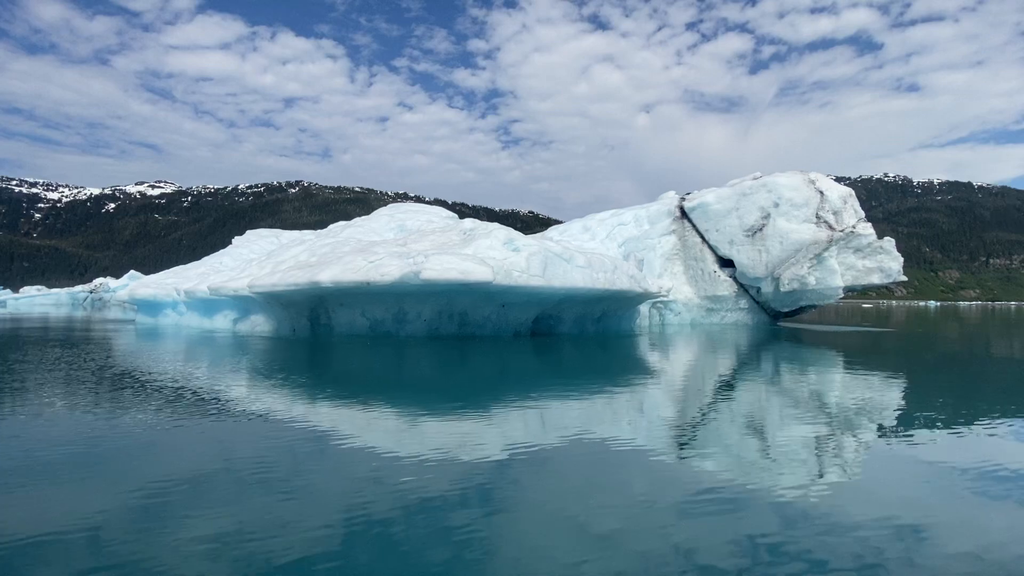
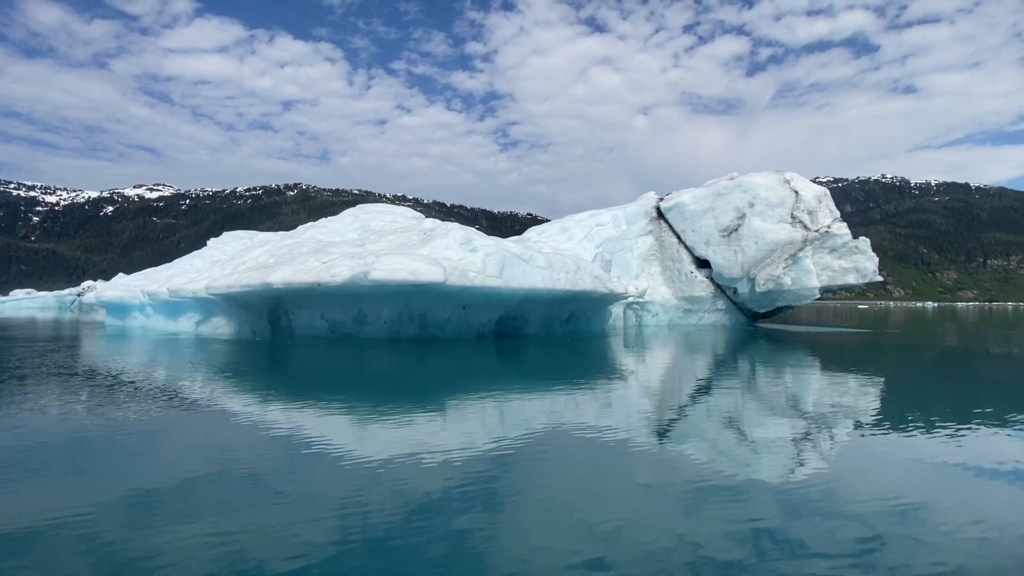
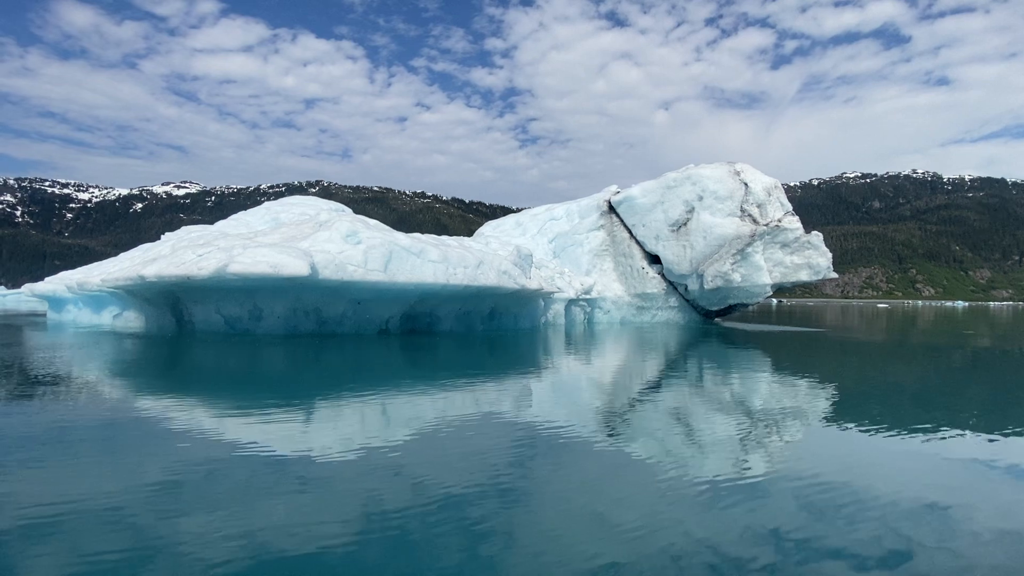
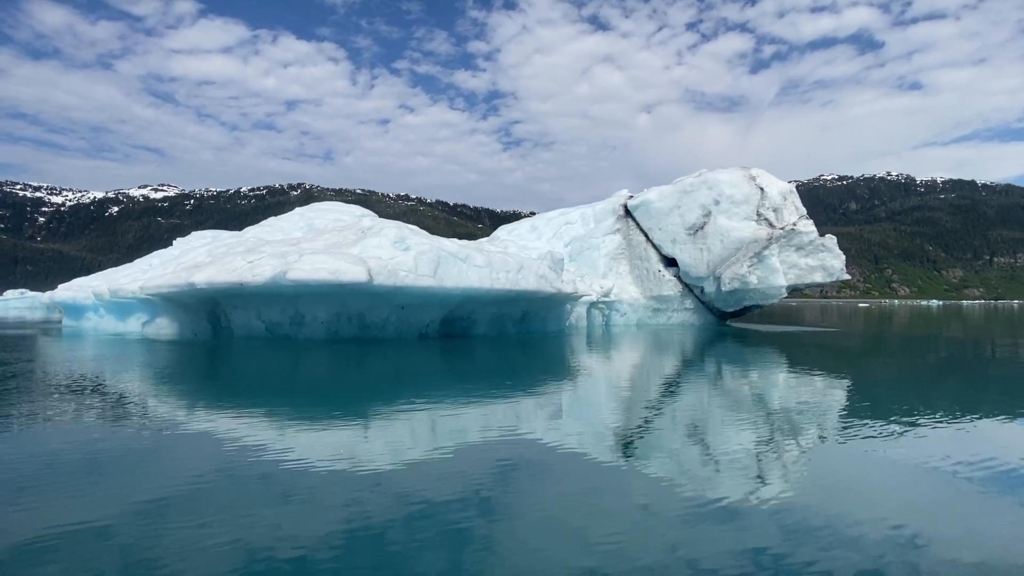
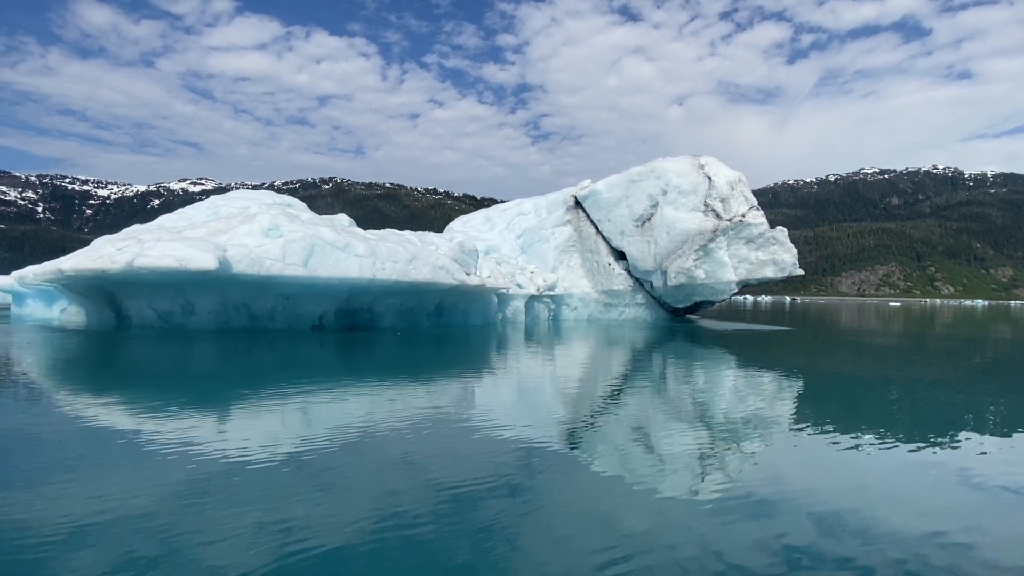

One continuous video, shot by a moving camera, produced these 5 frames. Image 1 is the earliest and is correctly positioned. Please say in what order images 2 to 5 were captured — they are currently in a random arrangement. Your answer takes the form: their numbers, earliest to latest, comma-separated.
2, 4, 3, 5
